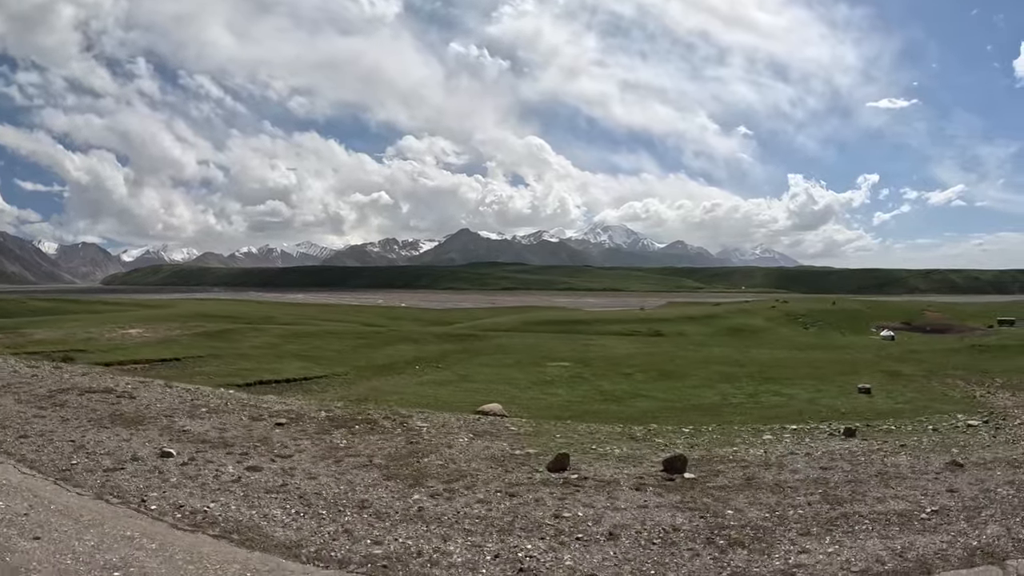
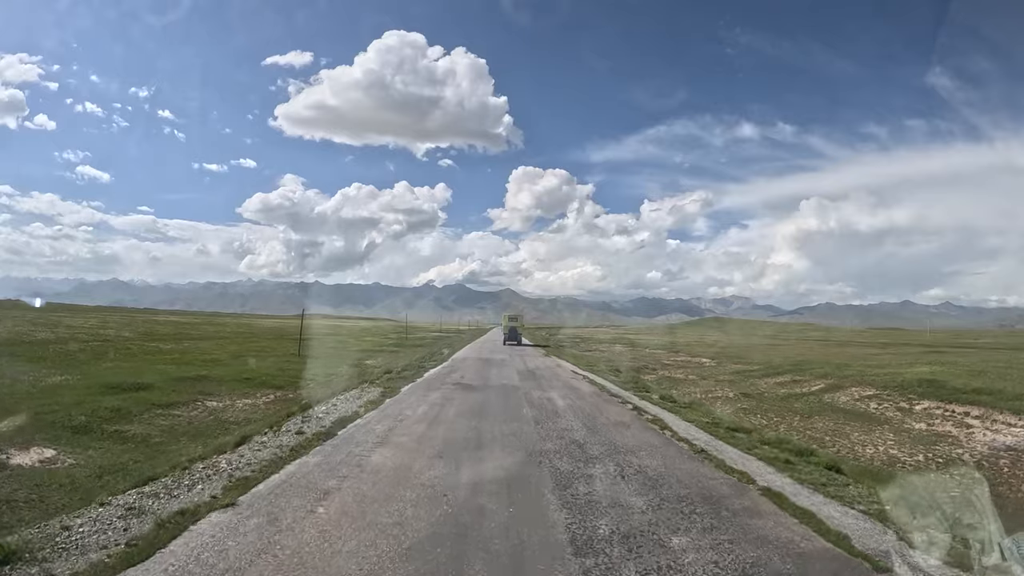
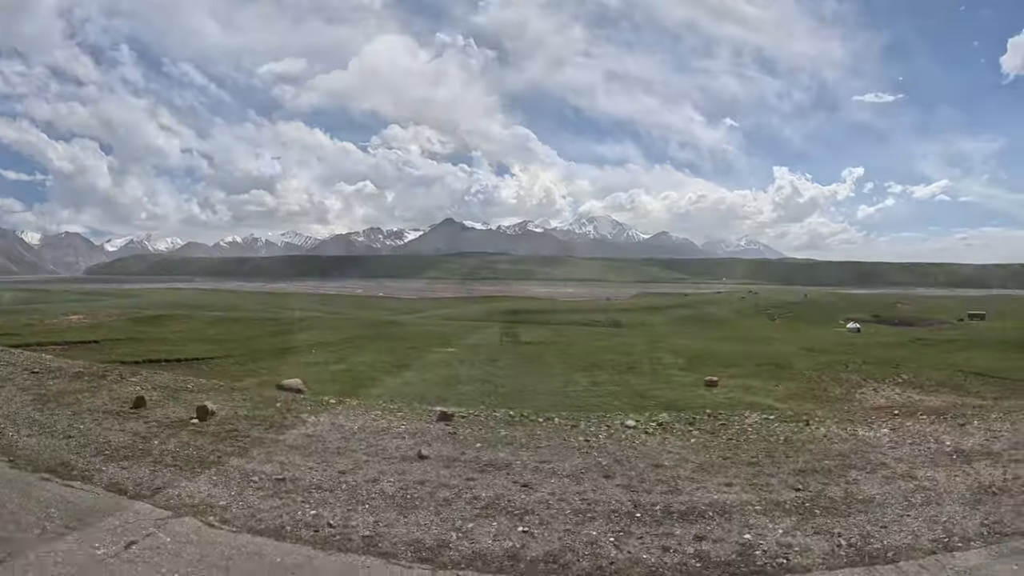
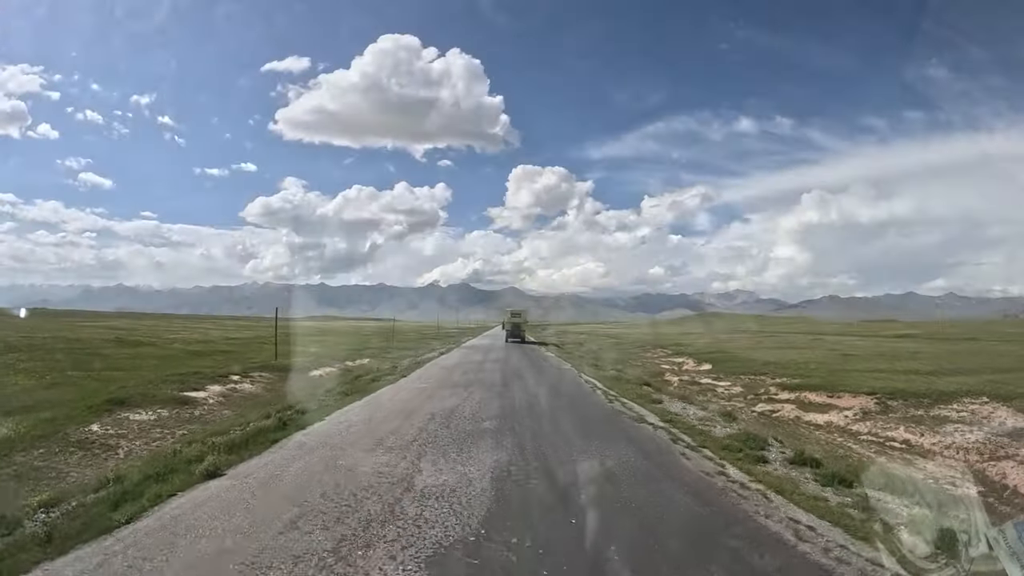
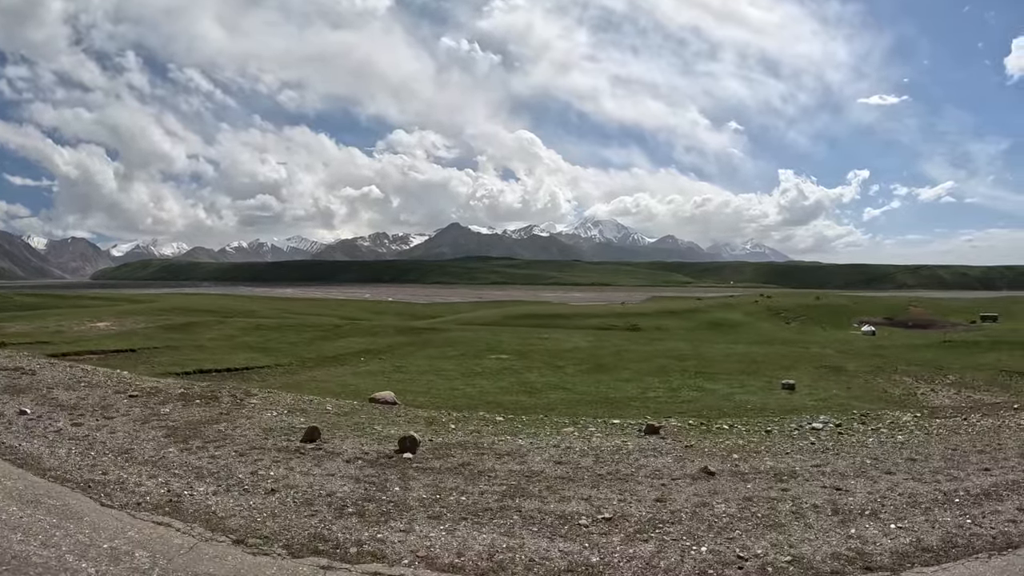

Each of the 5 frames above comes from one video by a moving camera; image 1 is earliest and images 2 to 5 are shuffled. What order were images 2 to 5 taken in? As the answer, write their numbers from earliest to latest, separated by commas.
5, 3, 4, 2
